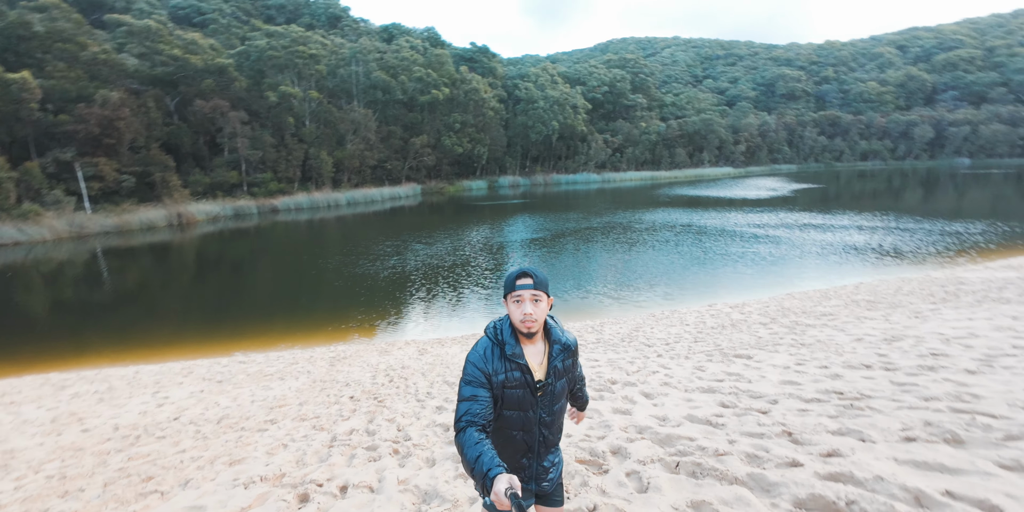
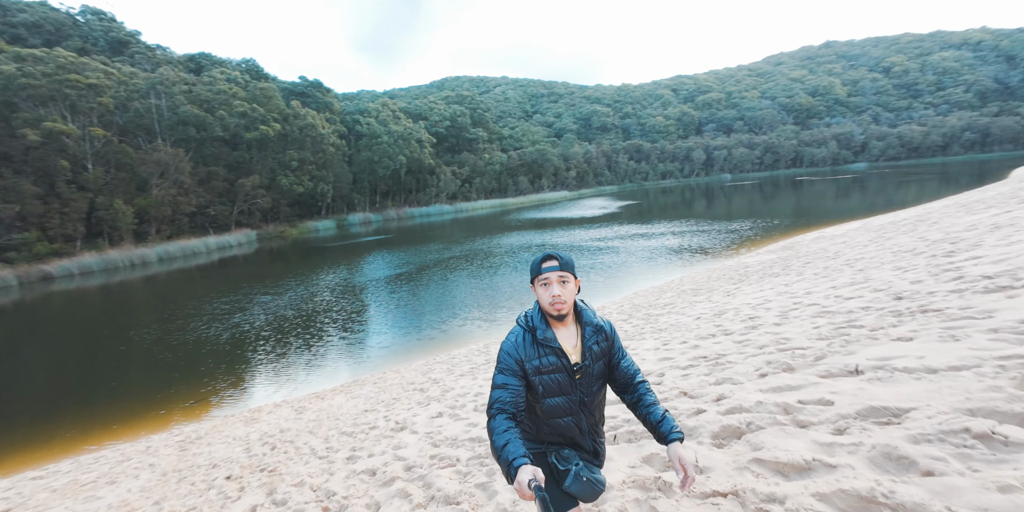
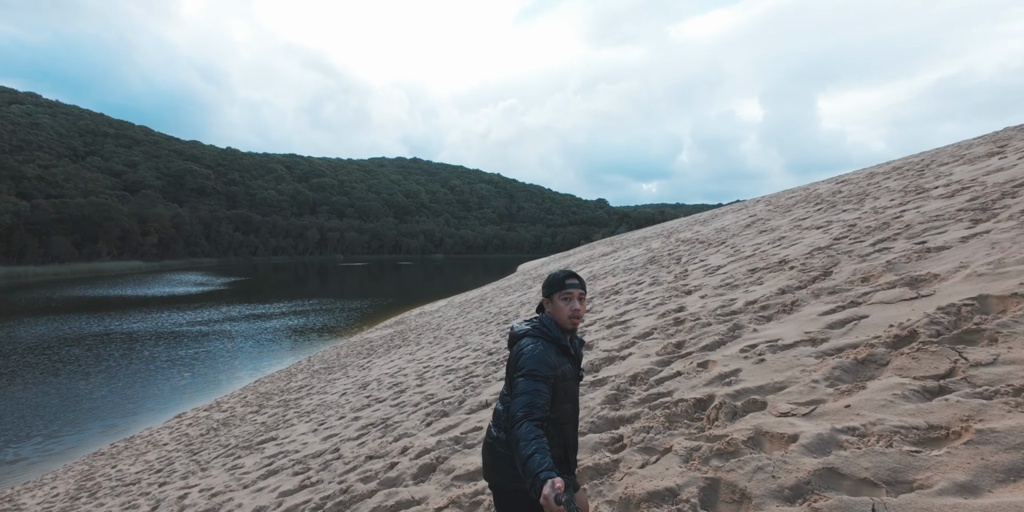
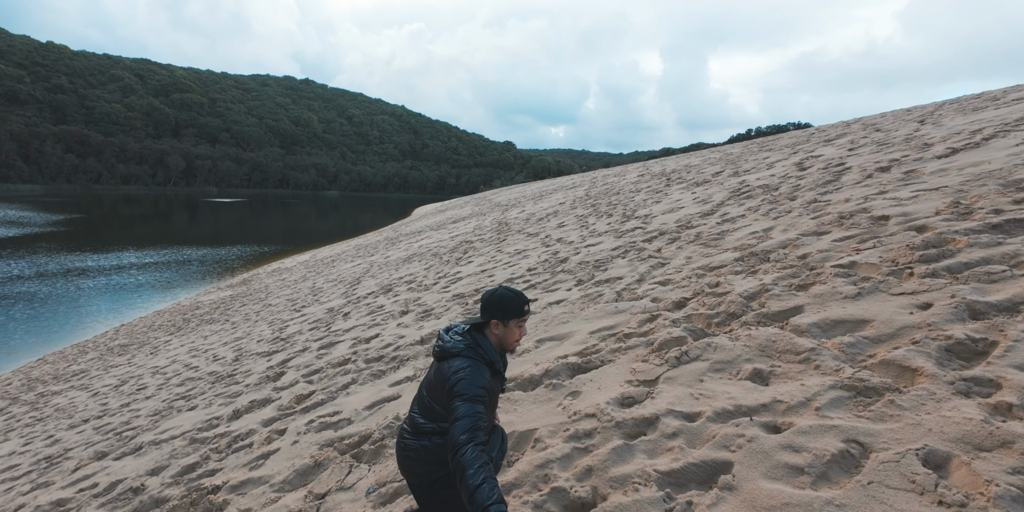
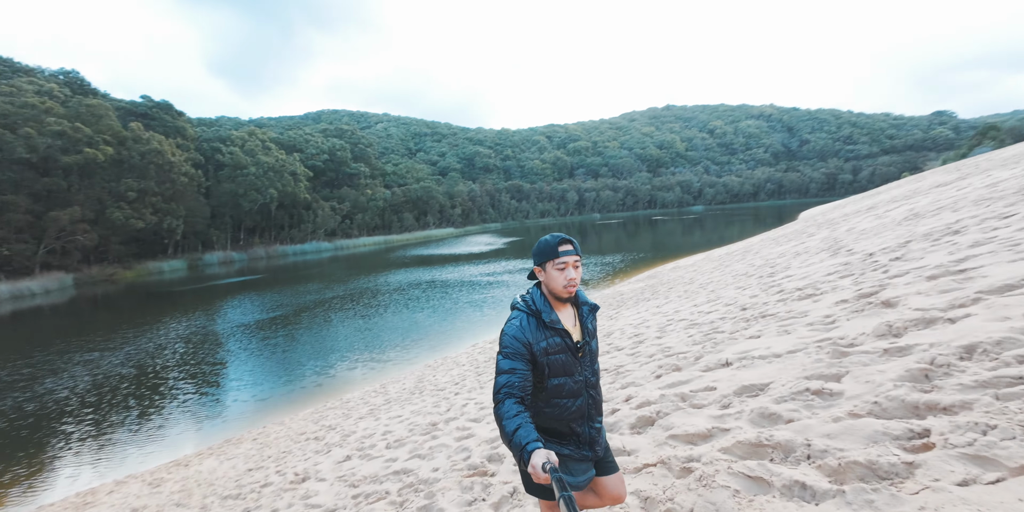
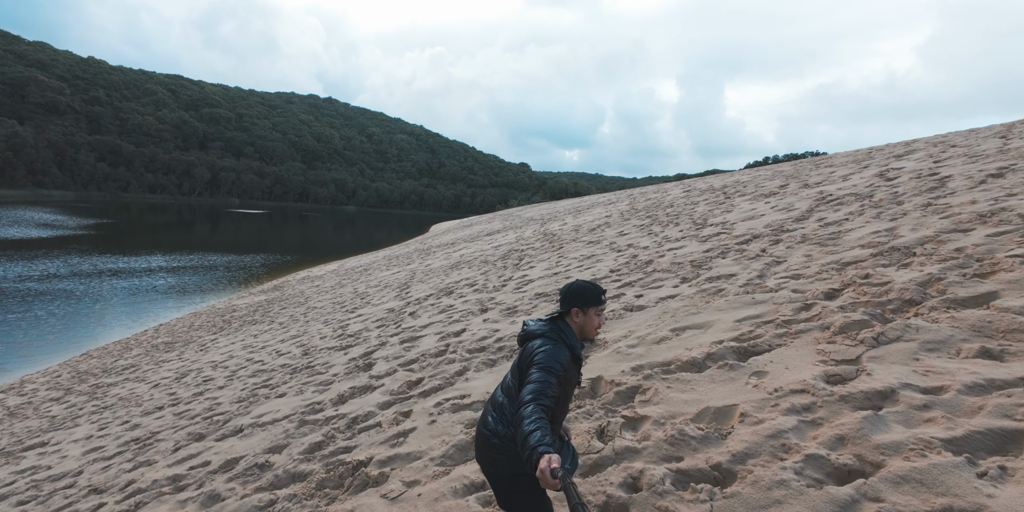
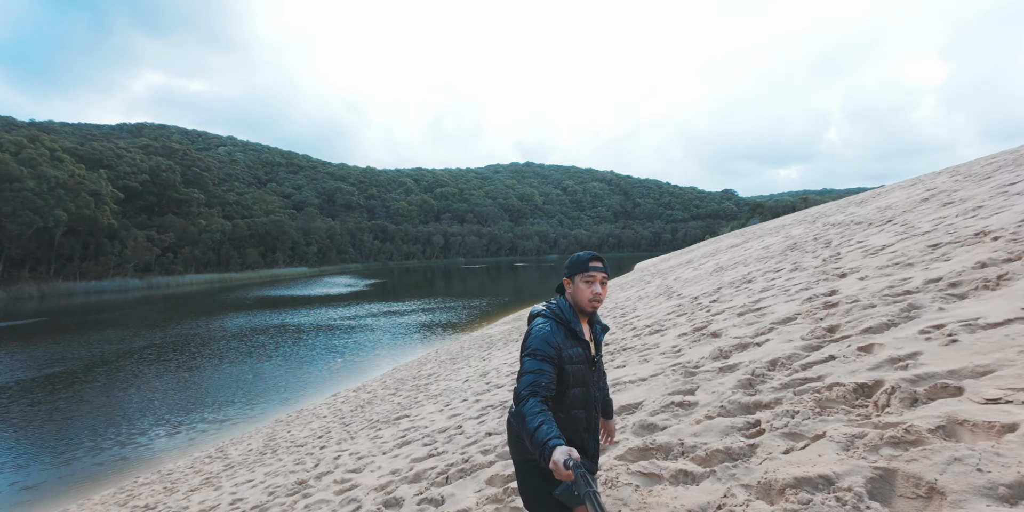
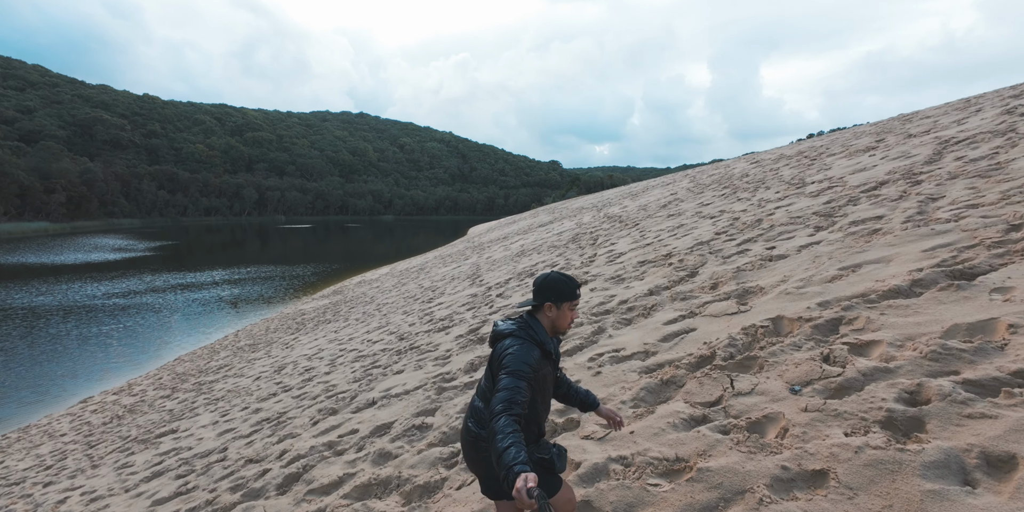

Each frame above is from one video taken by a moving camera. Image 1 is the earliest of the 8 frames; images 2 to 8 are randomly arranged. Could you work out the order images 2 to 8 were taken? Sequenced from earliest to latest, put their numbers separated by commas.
2, 5, 7, 3, 8, 6, 4
